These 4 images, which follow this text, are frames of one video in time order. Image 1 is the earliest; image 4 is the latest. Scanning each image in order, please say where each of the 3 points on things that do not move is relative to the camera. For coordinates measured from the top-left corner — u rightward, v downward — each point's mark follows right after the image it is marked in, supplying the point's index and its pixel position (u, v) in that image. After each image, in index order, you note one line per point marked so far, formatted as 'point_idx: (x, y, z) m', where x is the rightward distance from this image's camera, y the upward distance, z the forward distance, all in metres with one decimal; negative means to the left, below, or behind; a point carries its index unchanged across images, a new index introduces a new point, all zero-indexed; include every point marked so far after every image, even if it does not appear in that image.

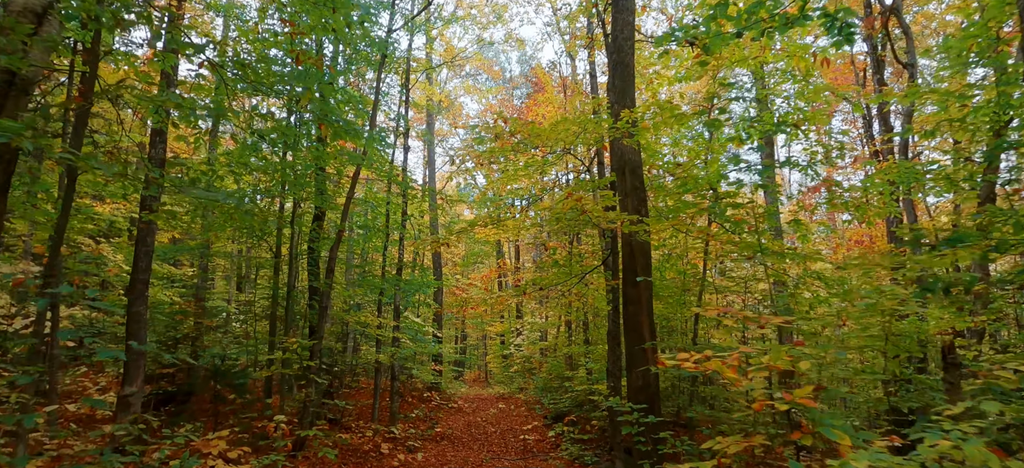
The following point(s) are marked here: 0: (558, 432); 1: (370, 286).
0: (+0.9, -4.0, +11.6) m
1: (-2.9, -1.0, +11.8) m
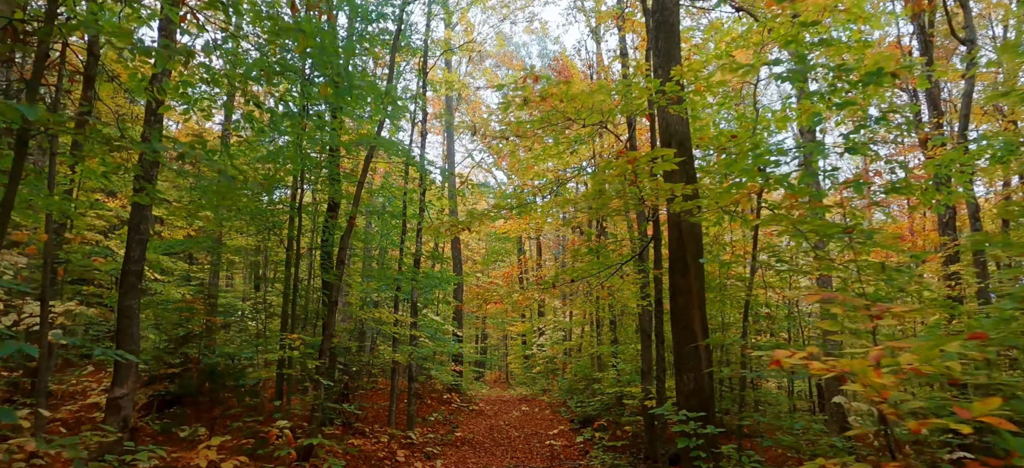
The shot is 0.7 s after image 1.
0: (+1.4, -3.8, +10.8) m
1: (-2.4, -0.9, +11.1) m
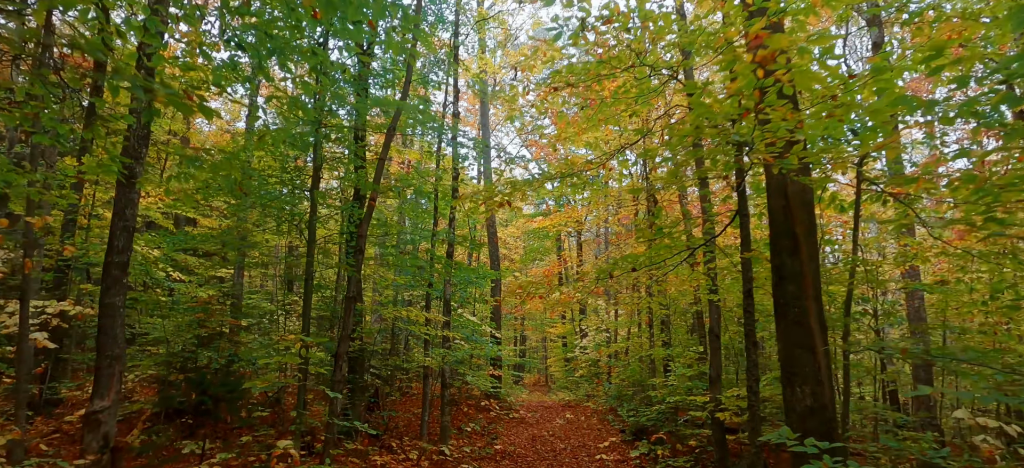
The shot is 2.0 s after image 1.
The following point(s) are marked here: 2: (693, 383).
0: (+2.2, -3.6, +9.5) m
1: (-1.7, -0.7, +10.1) m
2: (+3.1, -2.5, +9.8) m
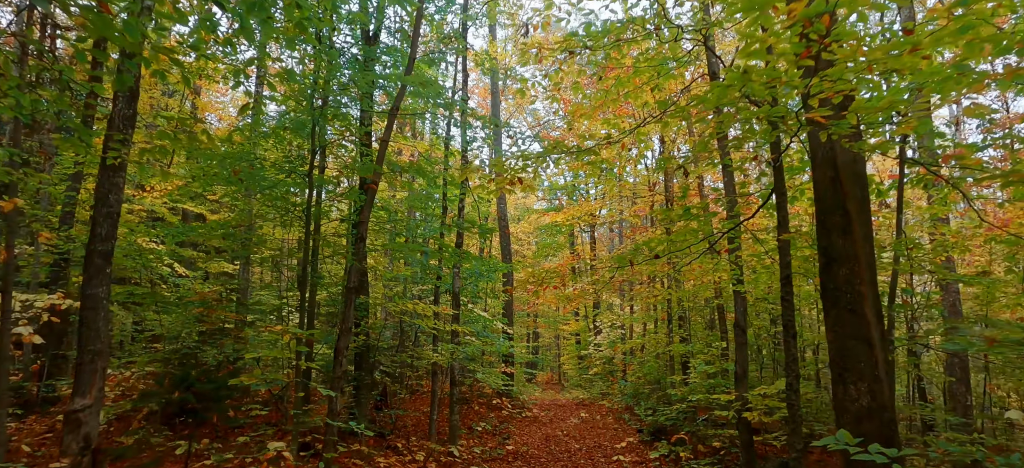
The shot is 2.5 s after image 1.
0: (+2.3, -3.5, +9.0) m
1: (-1.5, -0.6, +9.6) m
2: (+3.3, -2.4, +9.3) m
